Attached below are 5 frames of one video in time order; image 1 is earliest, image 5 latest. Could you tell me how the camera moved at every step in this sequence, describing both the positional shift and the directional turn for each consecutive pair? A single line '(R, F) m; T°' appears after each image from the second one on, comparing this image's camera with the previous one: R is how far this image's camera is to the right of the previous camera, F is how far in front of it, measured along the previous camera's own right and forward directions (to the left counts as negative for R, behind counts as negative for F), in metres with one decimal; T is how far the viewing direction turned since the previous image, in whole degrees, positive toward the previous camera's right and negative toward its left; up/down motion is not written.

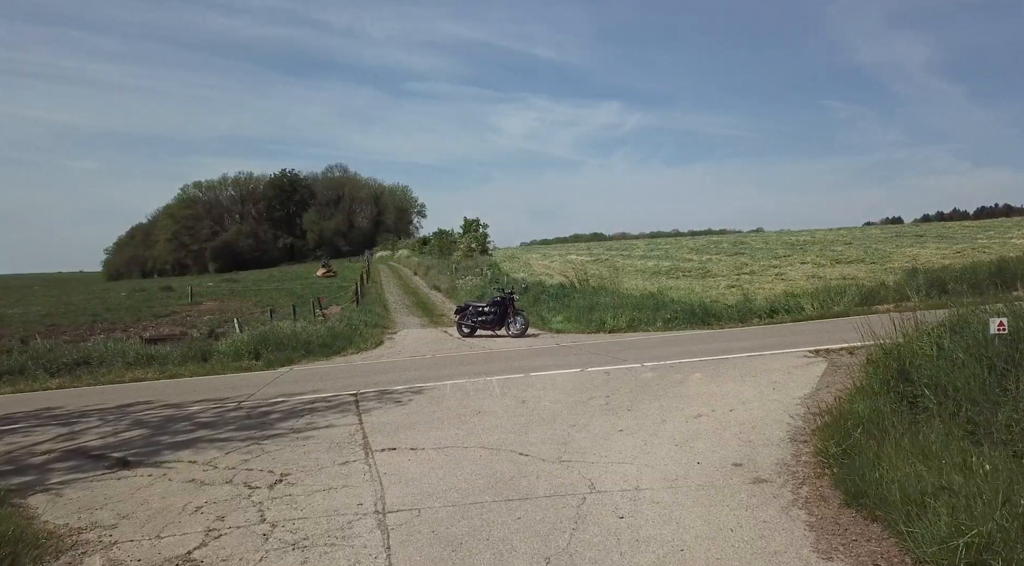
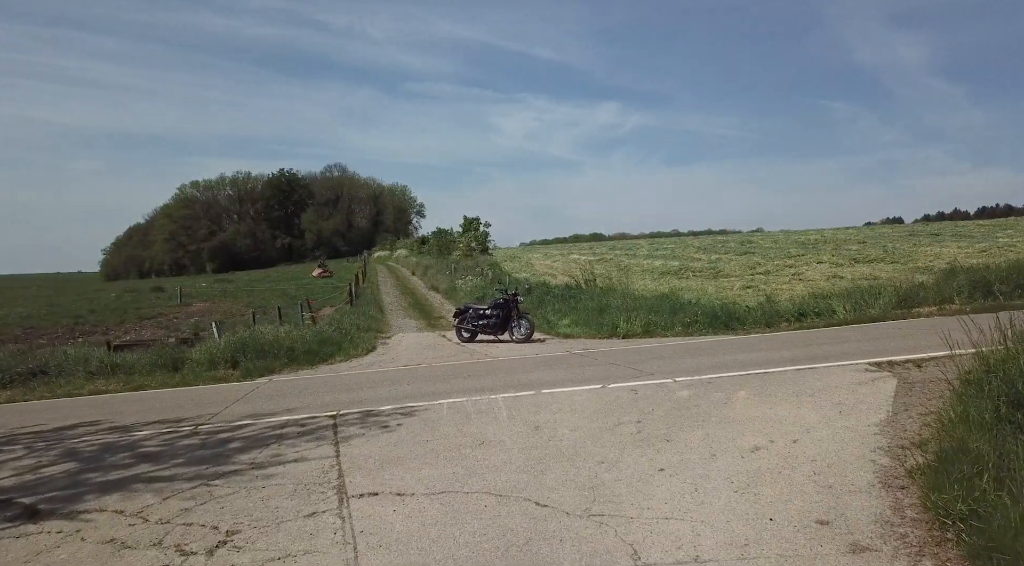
(-0.1, +1.4) m; 0°
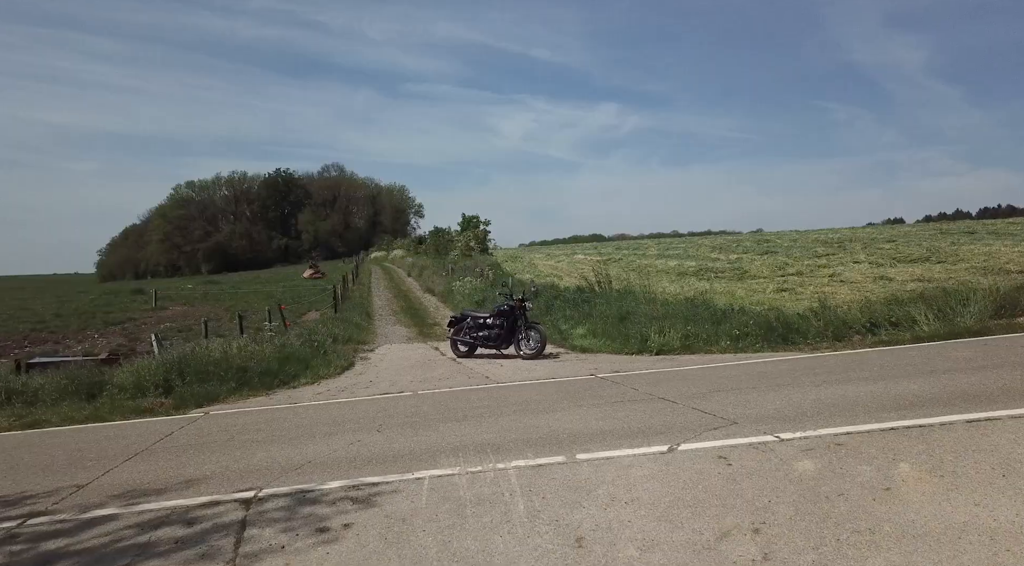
(-0.1, +2.7) m; 0°
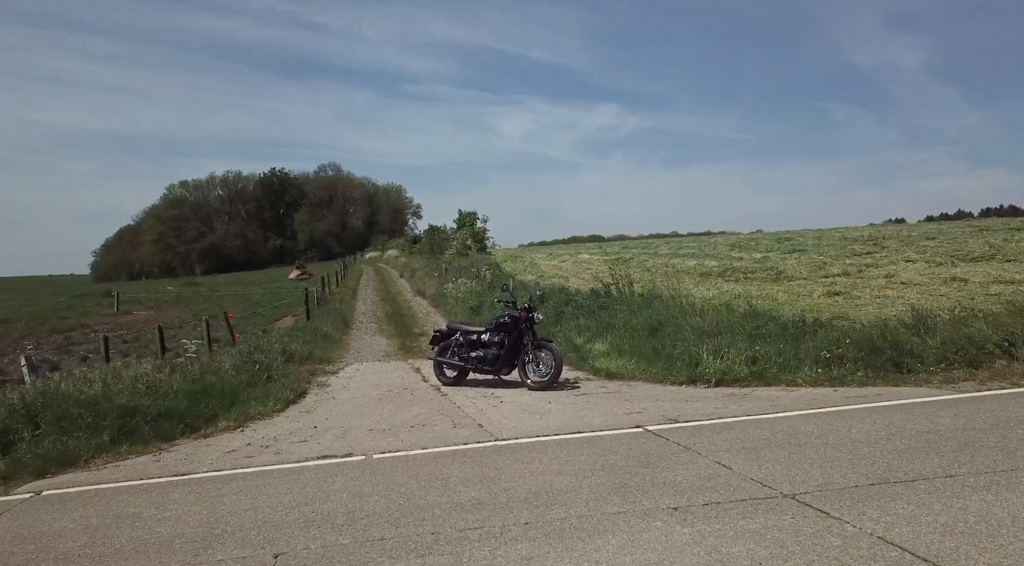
(-0.1, +3.3) m; 0°
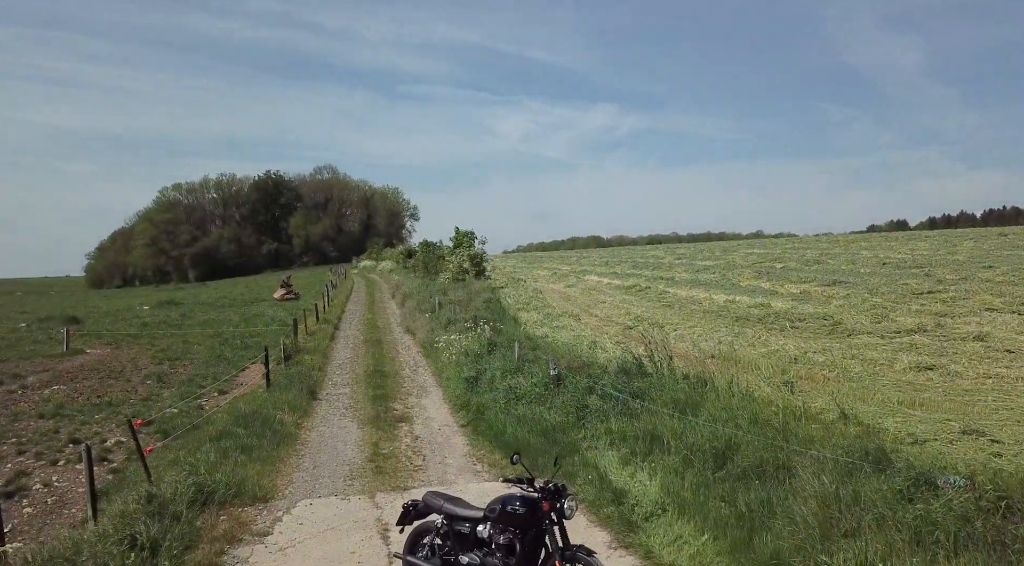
(-0.1, +3.7) m; 0°
